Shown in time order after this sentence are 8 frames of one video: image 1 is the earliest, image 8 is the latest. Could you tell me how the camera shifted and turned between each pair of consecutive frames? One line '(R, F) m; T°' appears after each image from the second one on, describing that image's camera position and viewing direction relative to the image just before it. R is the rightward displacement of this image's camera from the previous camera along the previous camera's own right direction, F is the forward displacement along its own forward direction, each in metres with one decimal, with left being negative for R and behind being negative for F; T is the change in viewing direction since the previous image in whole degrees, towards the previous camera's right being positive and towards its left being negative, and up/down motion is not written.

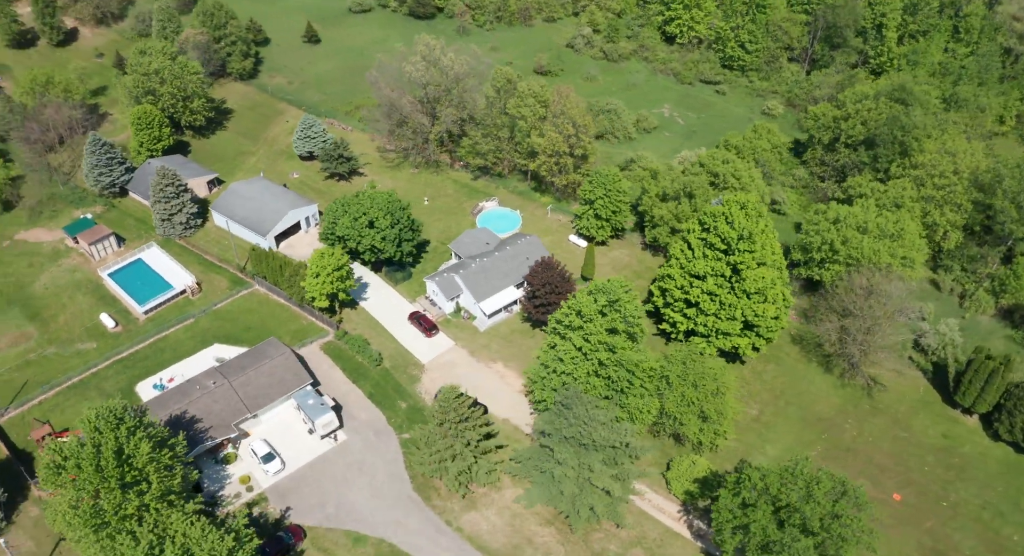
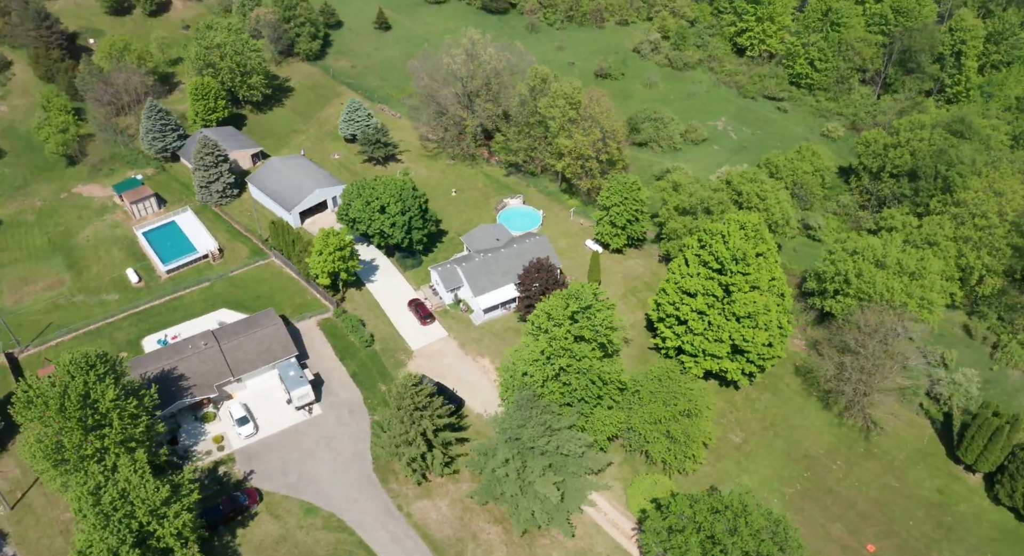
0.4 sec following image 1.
(+7.6, +0.5) m; -7°
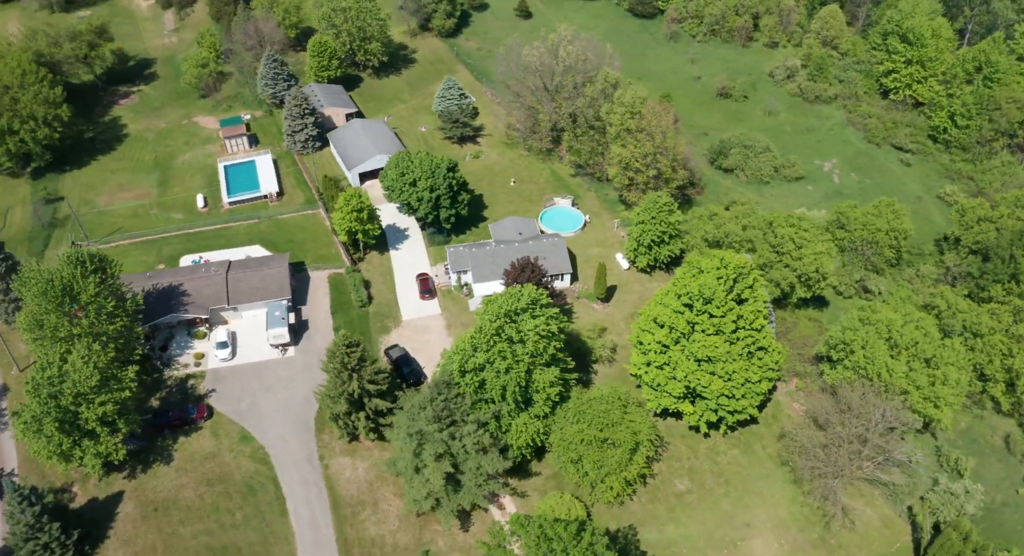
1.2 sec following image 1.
(+14.8, +1.9) m; -13°
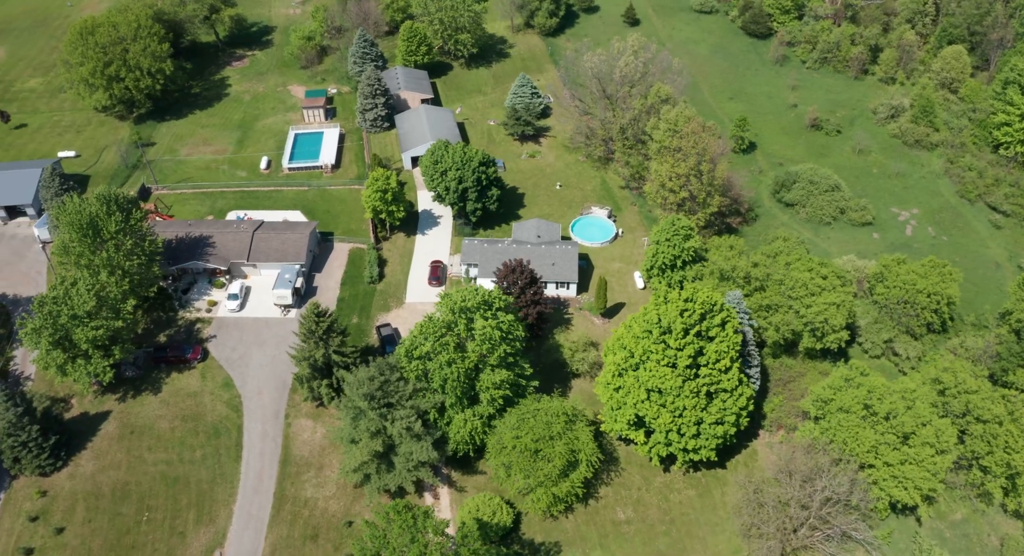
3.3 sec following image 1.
(+11.2, +0.6) m; -10°
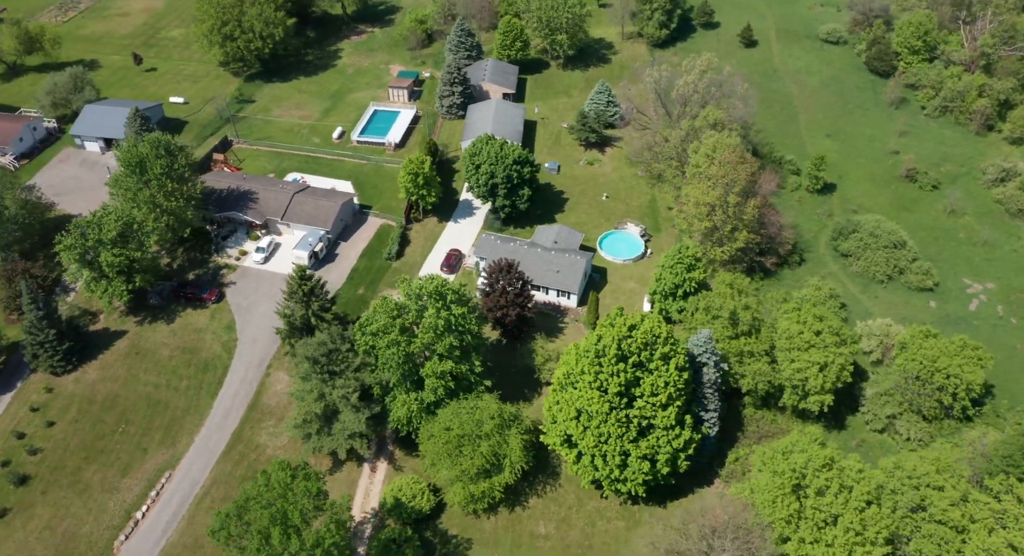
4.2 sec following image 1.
(+12.3, +0.4) m; -11°
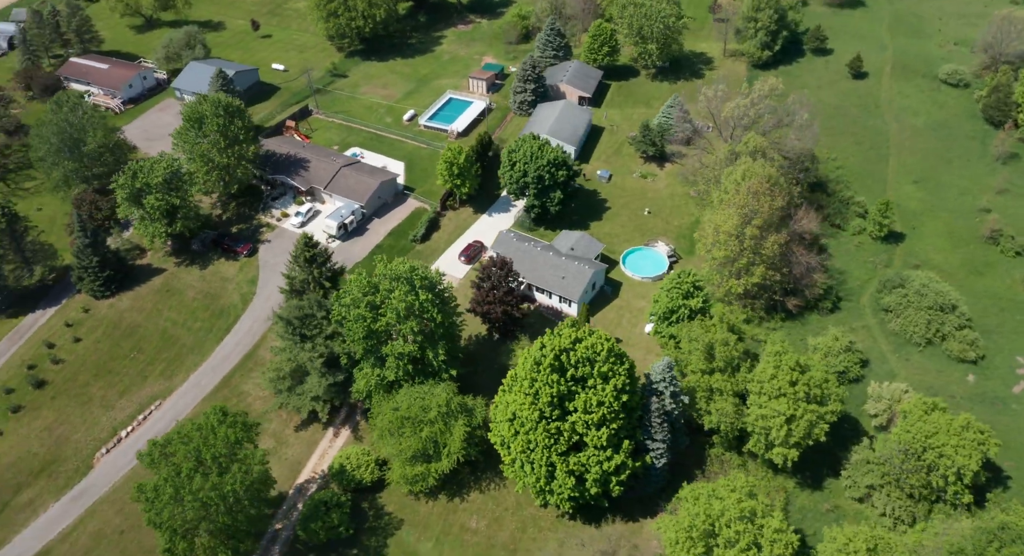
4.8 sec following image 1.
(+11.1, +0.3) m; -10°
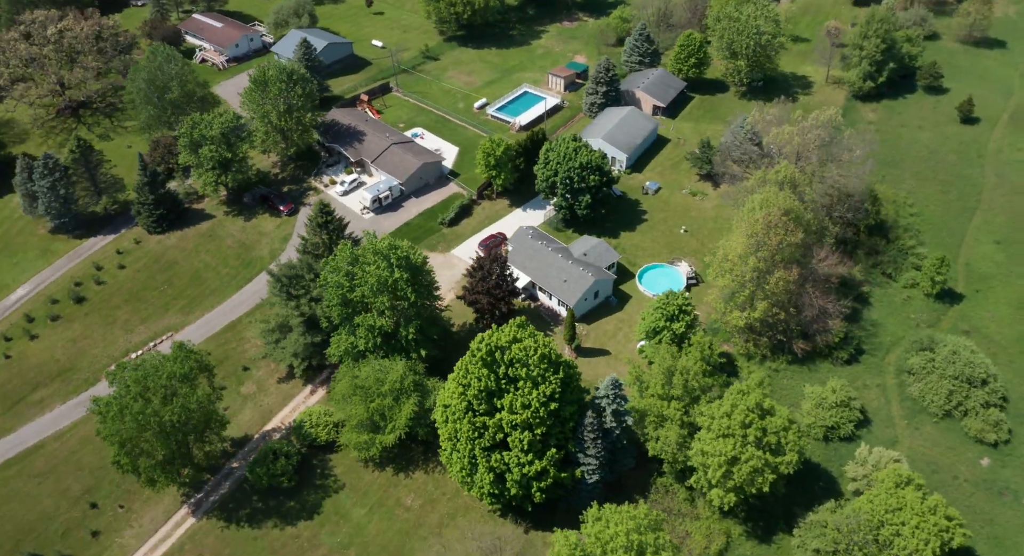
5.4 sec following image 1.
(+11.4, +0.4) m; -10°
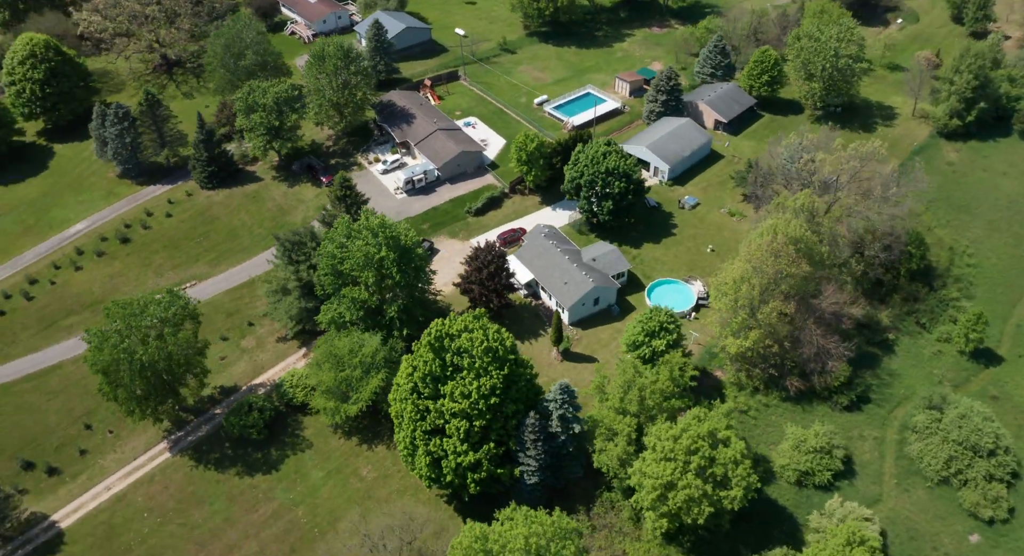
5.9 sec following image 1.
(+9.5, +0.2) m; -8°
